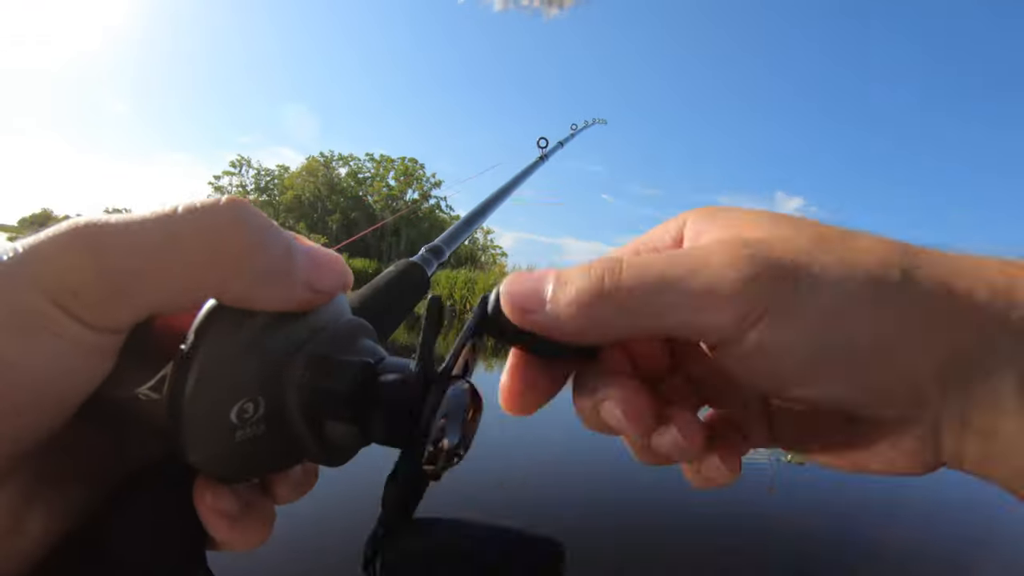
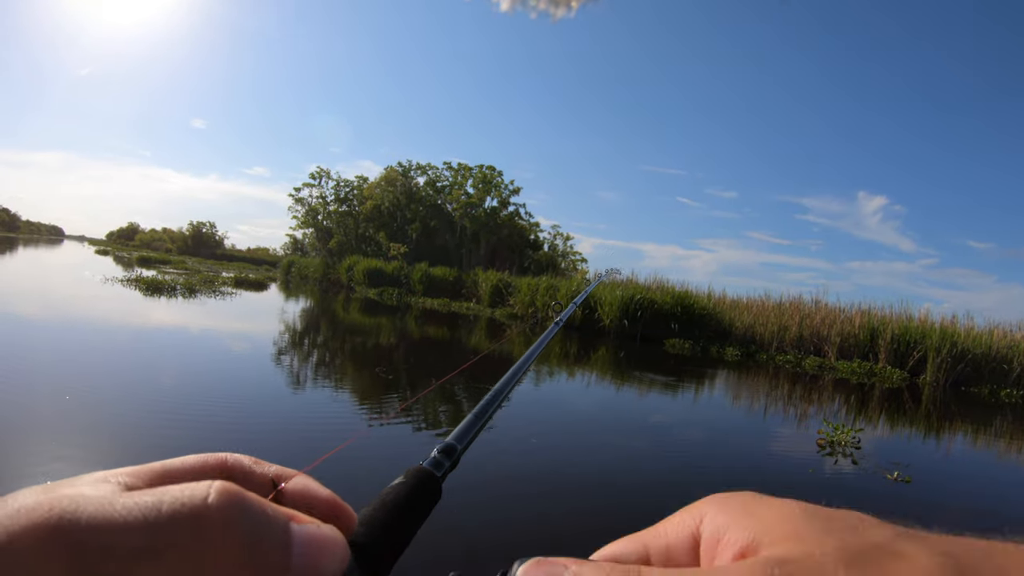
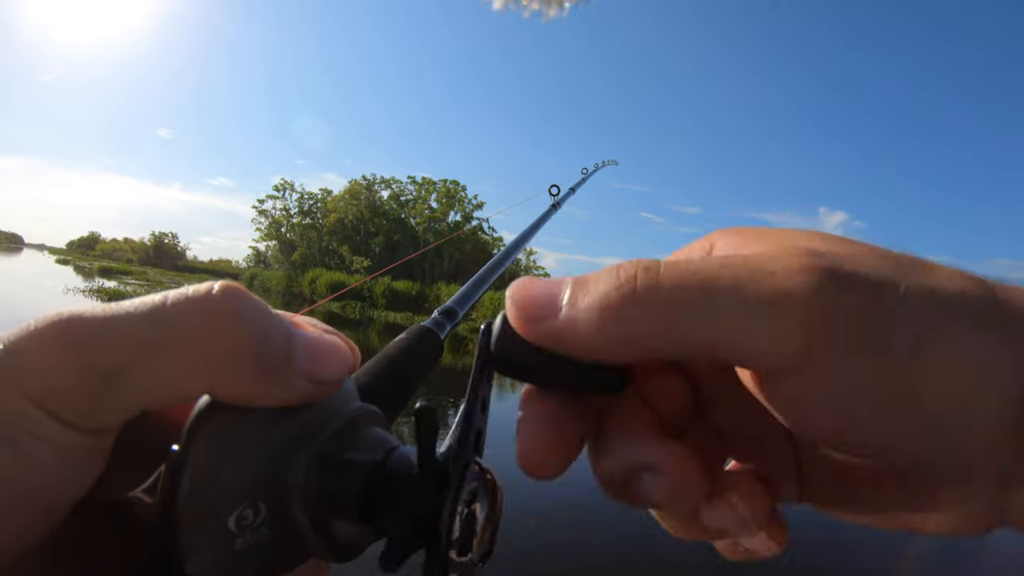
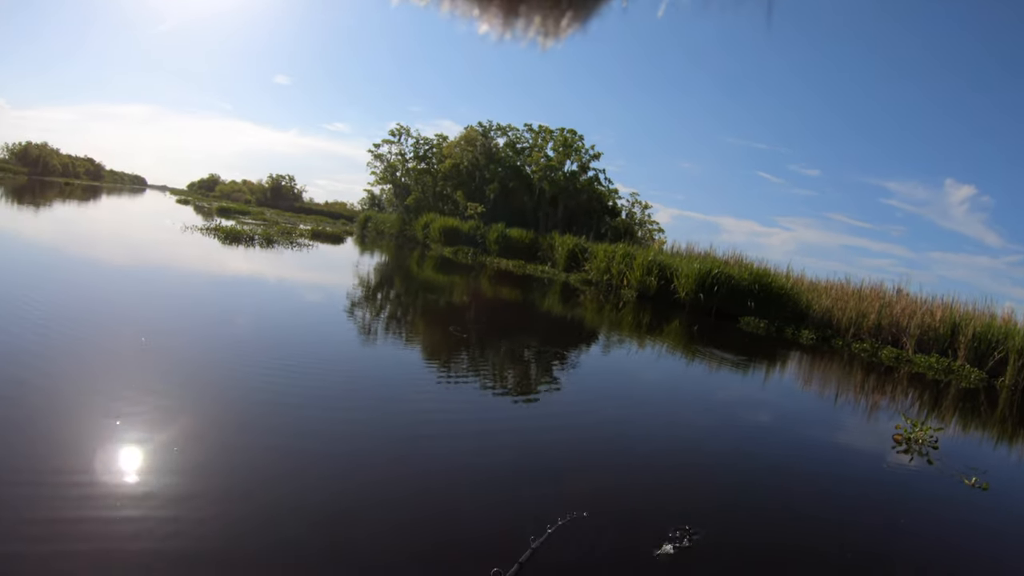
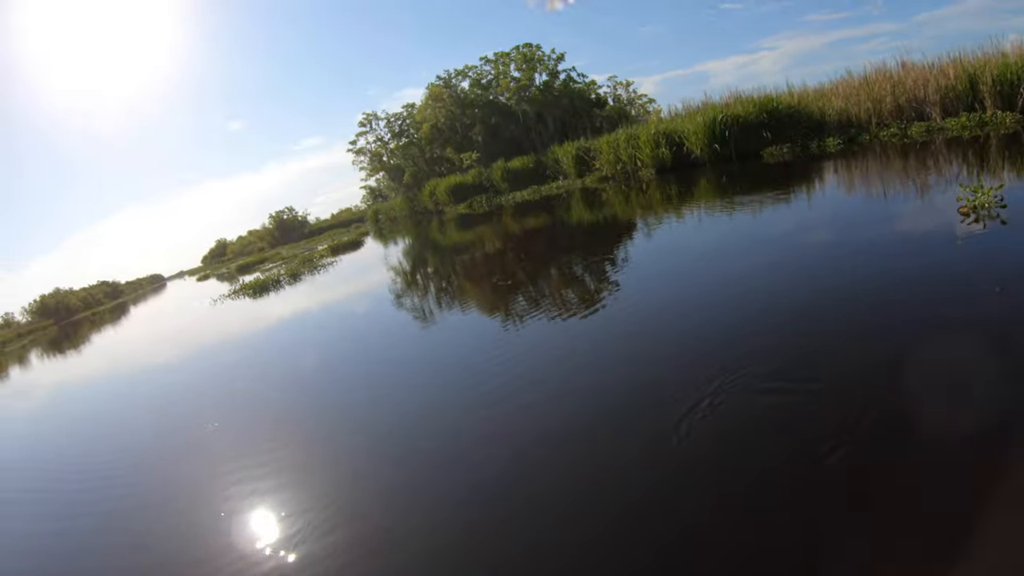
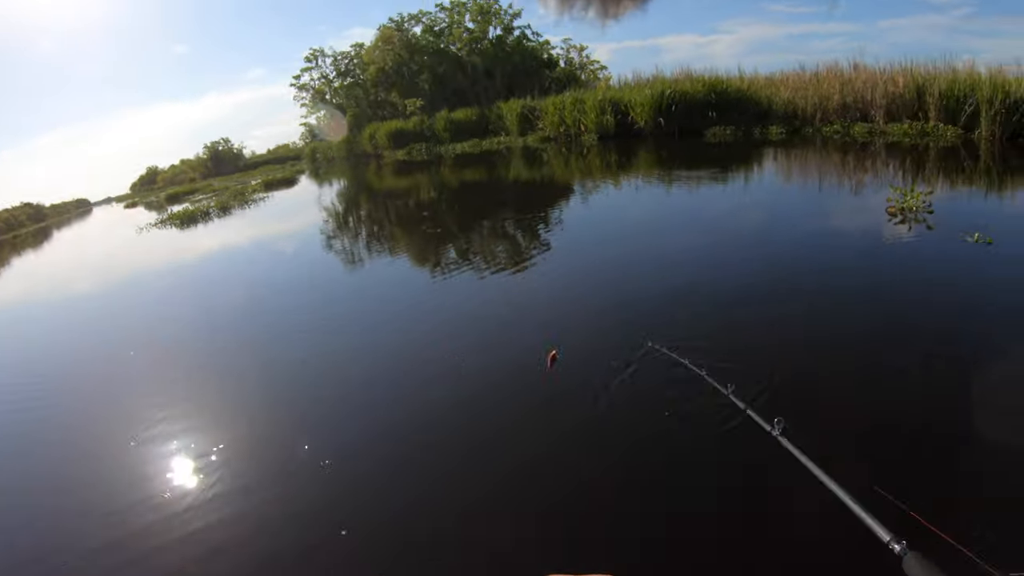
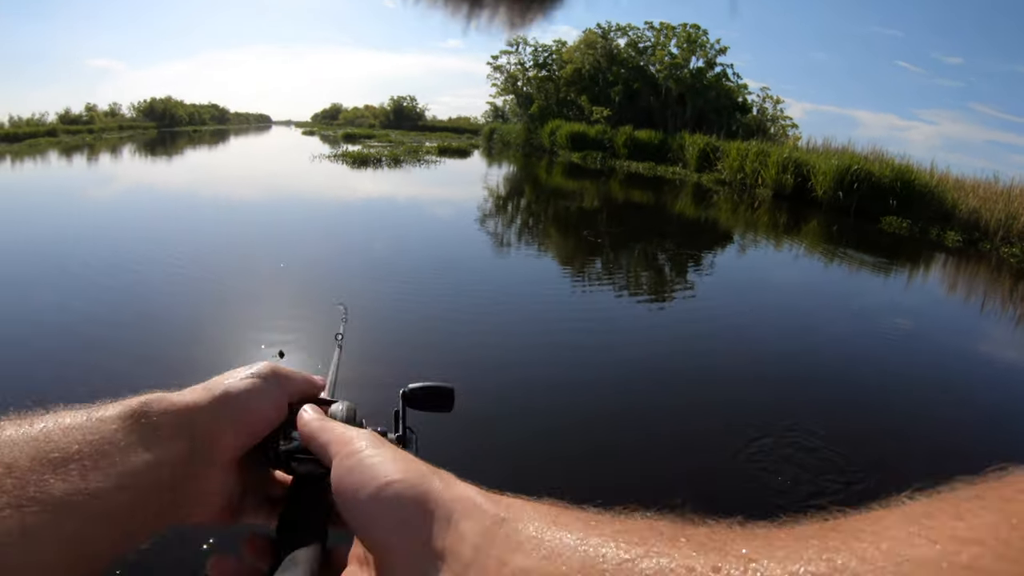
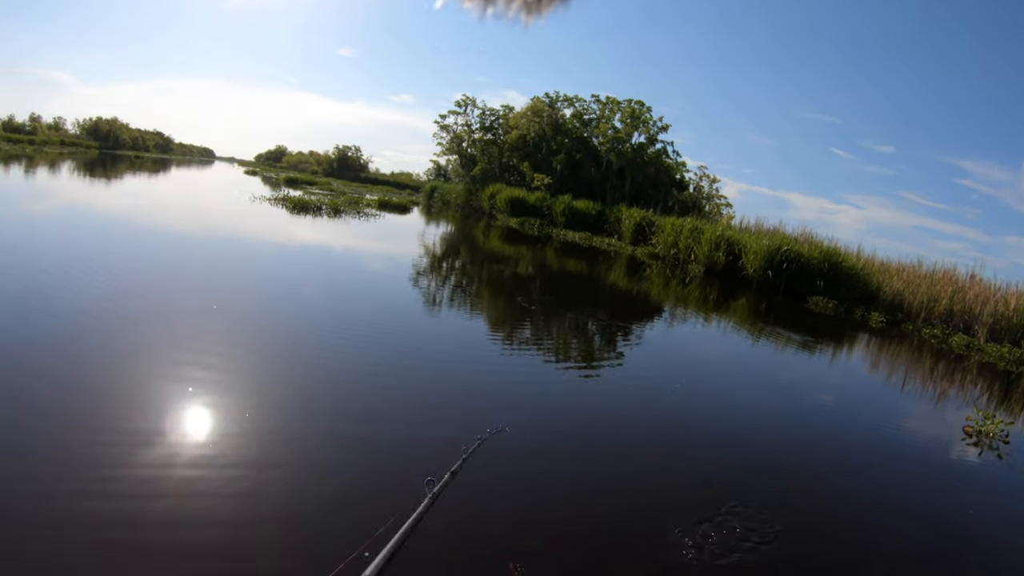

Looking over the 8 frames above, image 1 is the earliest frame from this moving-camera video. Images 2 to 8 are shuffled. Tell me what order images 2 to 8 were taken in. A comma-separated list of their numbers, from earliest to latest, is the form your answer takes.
3, 2, 4, 8, 7, 6, 5
